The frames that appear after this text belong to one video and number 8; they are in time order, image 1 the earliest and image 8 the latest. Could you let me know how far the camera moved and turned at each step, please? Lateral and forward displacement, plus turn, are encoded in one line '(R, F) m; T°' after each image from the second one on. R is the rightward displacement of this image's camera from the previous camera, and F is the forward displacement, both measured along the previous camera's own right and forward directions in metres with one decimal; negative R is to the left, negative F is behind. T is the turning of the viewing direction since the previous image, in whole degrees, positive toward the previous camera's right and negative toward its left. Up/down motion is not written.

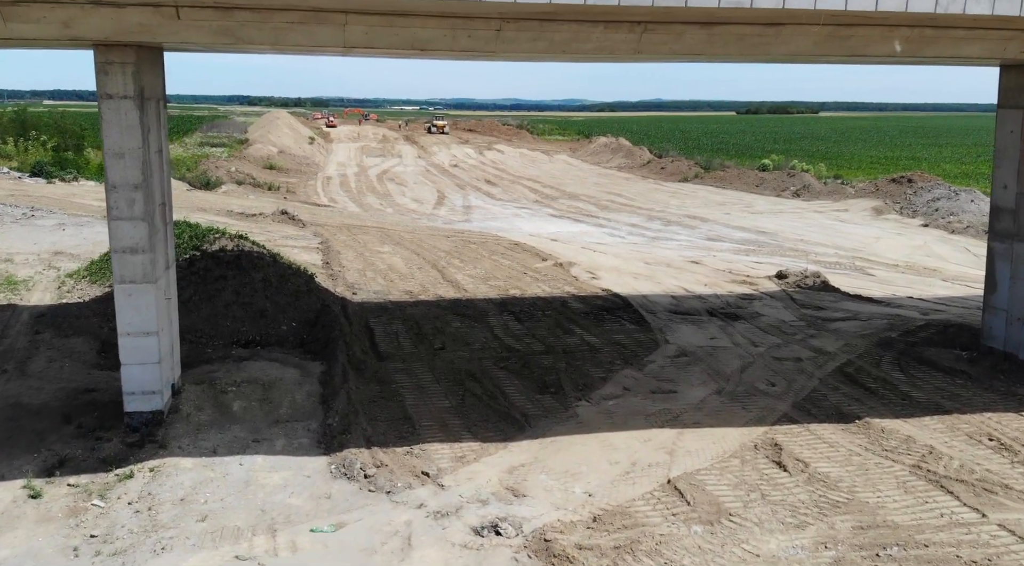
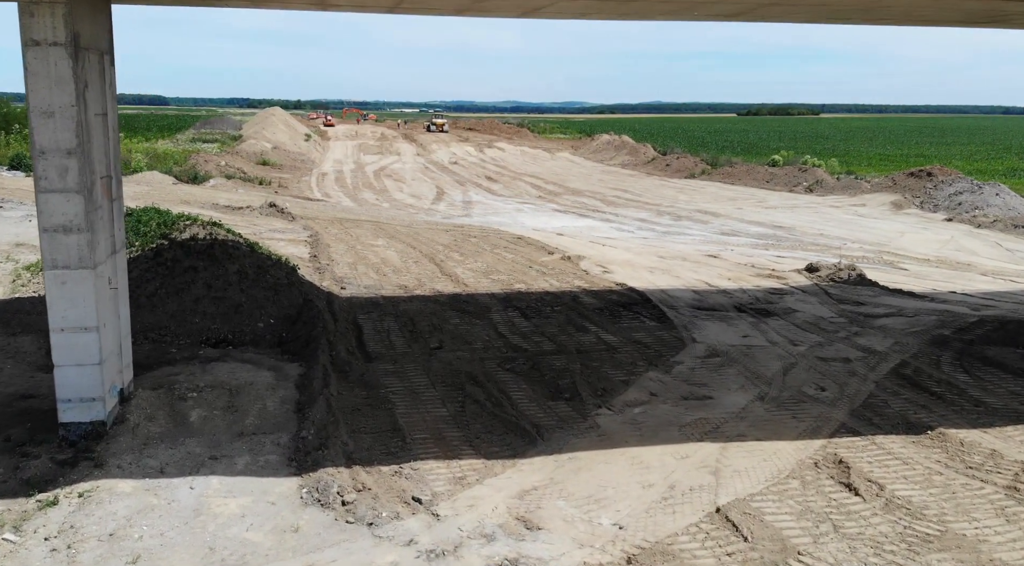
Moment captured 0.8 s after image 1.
(-0.1, +1.4) m; 0°
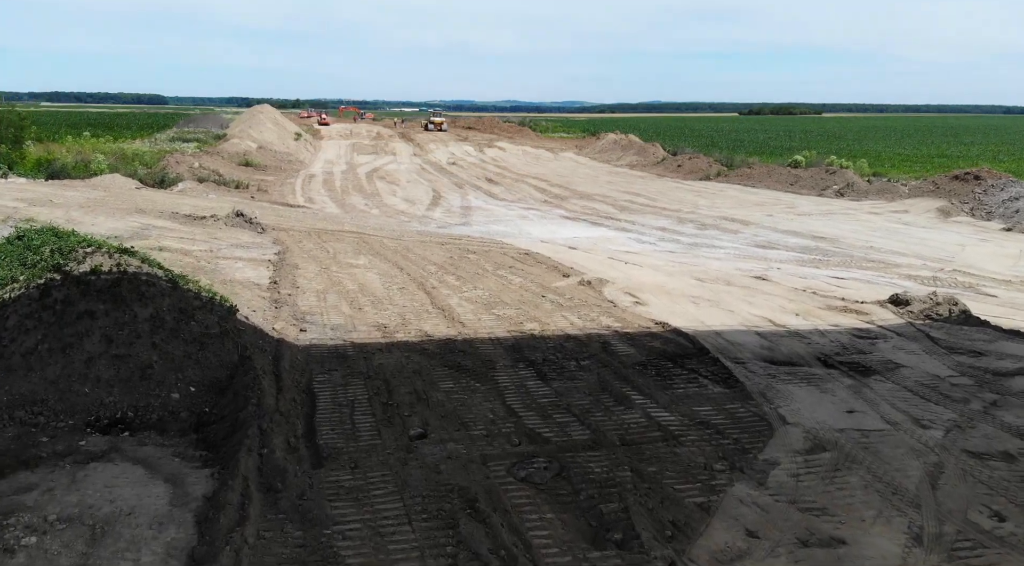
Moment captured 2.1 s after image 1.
(-0.1, +3.0) m; 0°
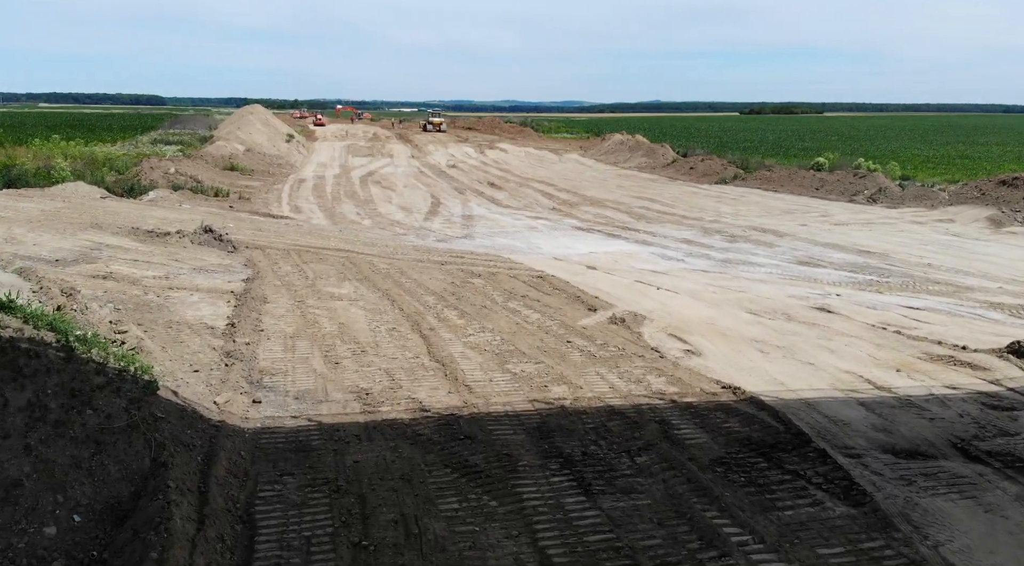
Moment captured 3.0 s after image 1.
(-0.2, +2.5) m; 0°
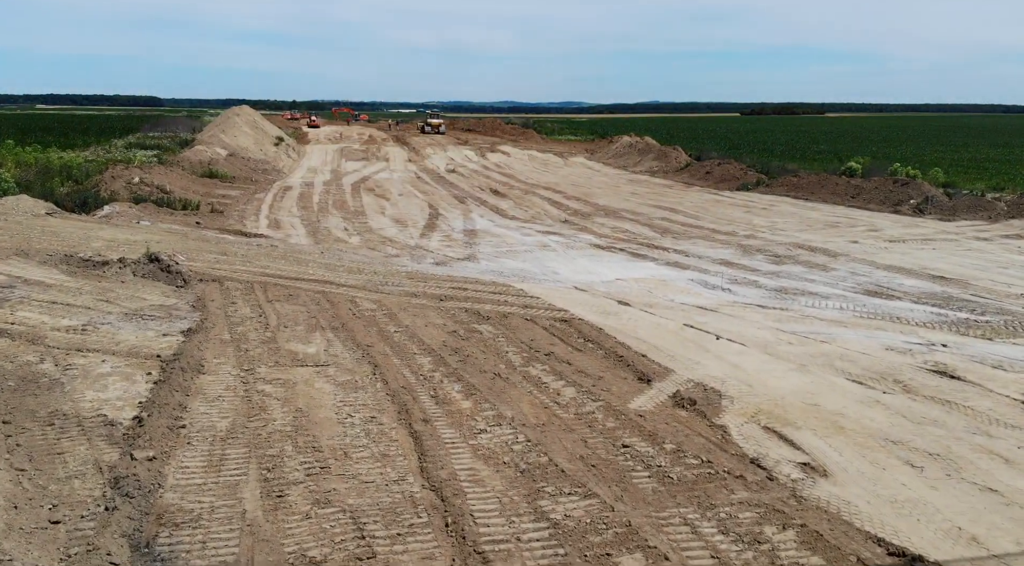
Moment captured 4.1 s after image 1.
(-0.2, +3.0) m; 0°
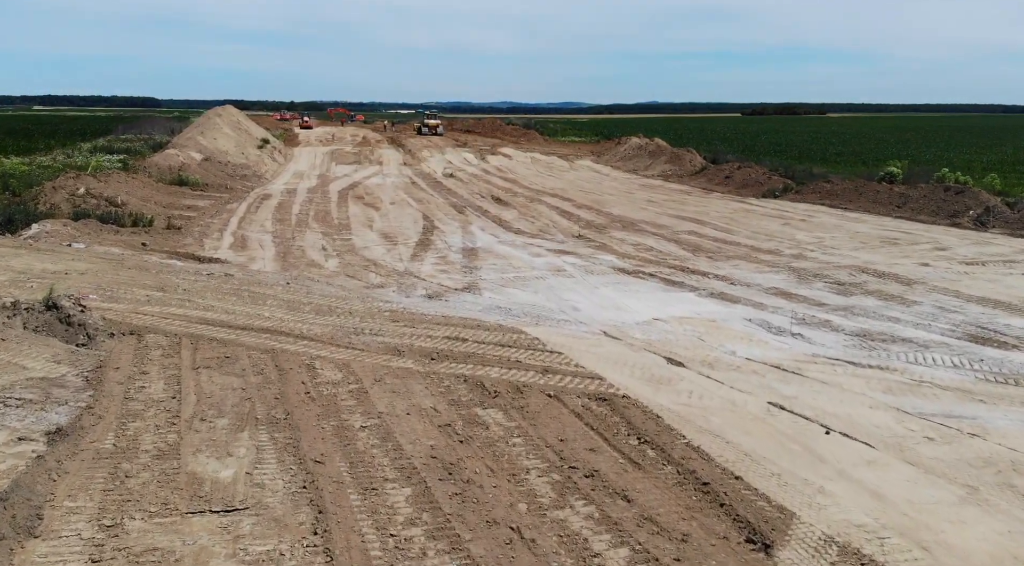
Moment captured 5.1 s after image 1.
(-0.2, +3.3) m; 0°
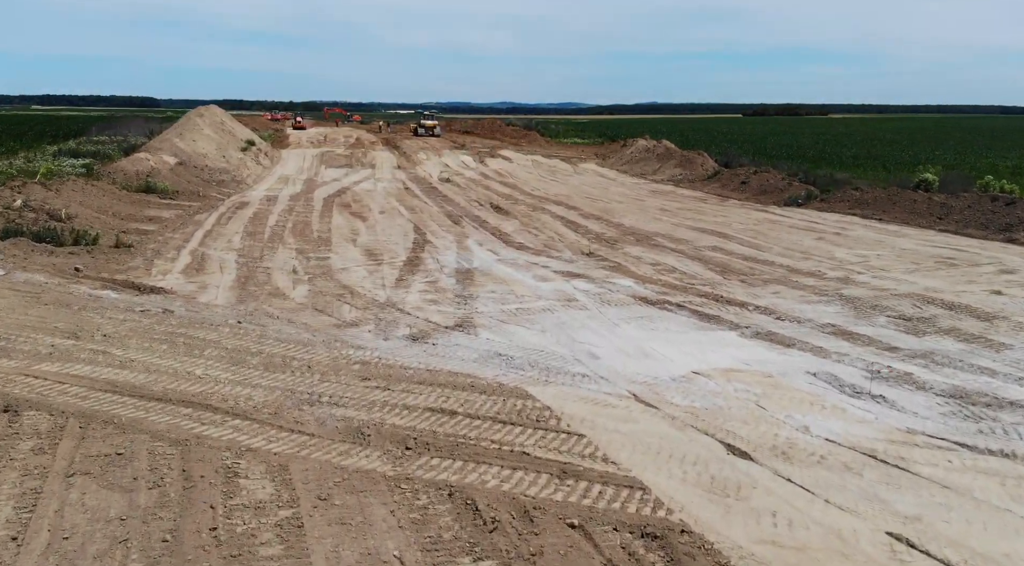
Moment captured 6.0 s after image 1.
(0.0, +2.6) m; 0°
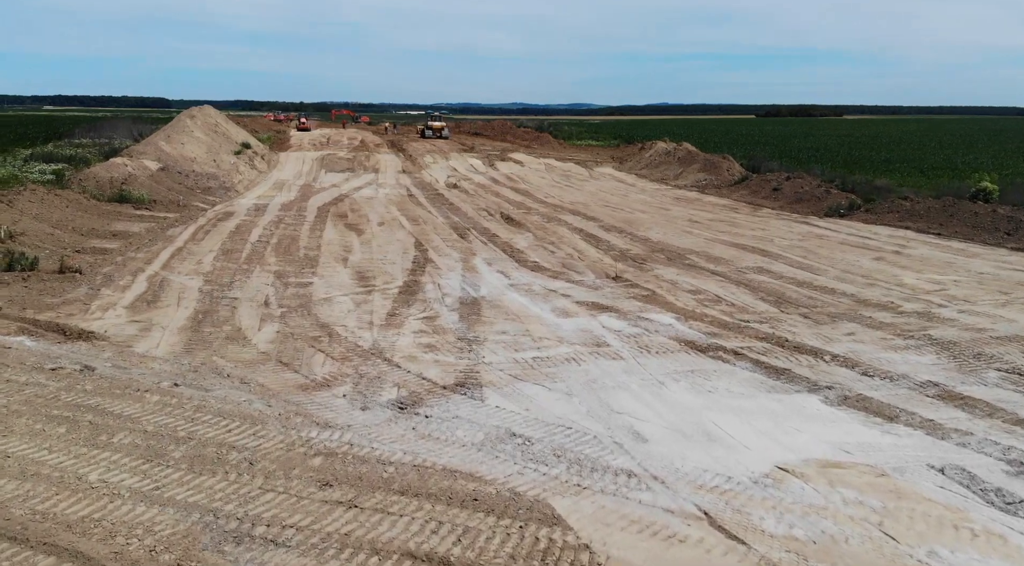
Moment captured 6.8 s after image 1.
(-0.1, +2.7) m; -1°
